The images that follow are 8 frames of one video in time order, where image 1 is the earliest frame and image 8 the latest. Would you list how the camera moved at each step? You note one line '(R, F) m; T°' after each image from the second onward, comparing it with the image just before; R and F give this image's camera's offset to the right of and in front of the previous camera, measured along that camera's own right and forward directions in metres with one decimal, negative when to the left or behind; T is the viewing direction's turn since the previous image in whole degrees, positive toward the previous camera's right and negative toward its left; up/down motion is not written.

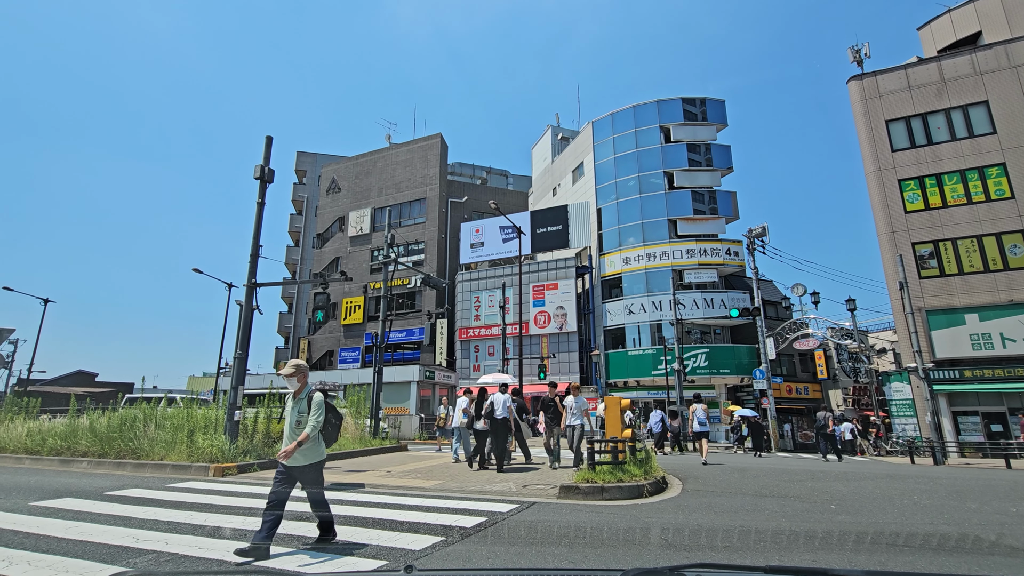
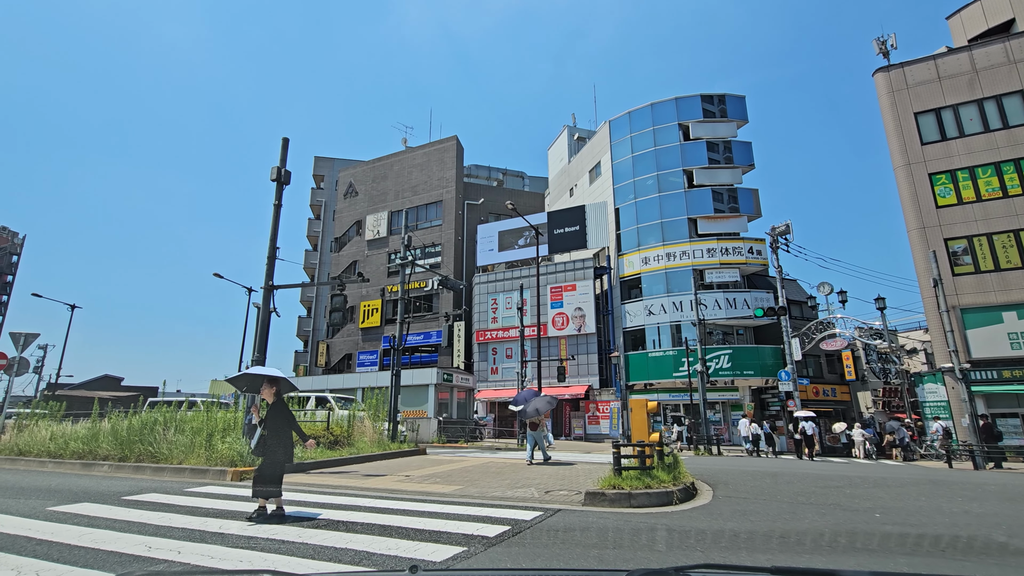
(-0.1, +0.3) m; -2°
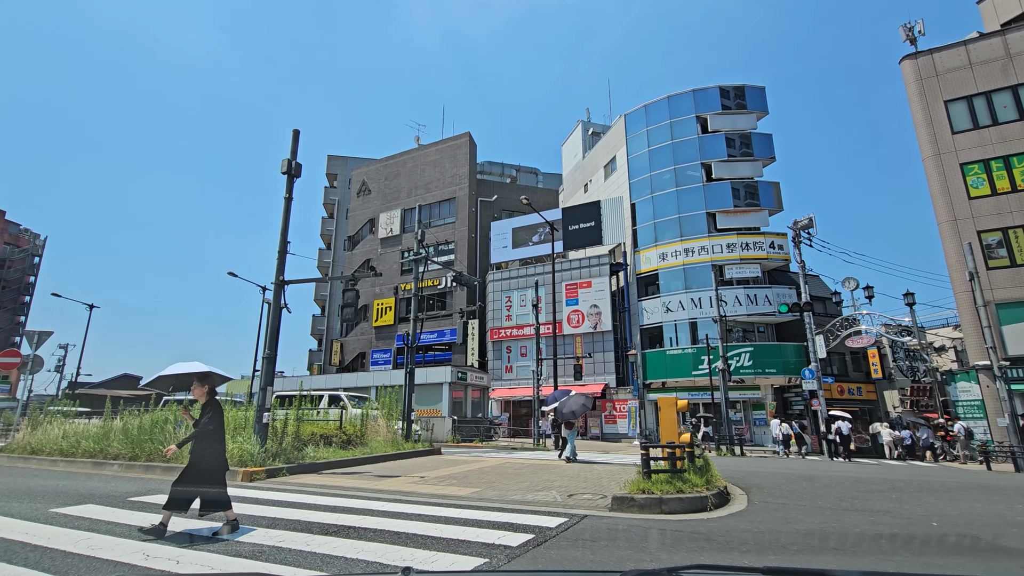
(-0.1, +0.4) m; -1°
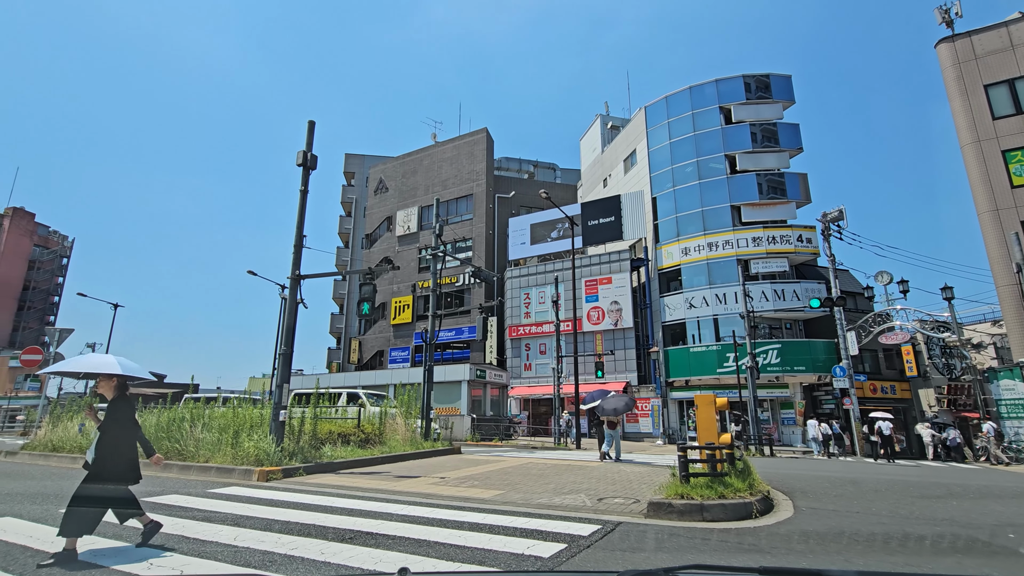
(-0.1, +0.4) m; -2°
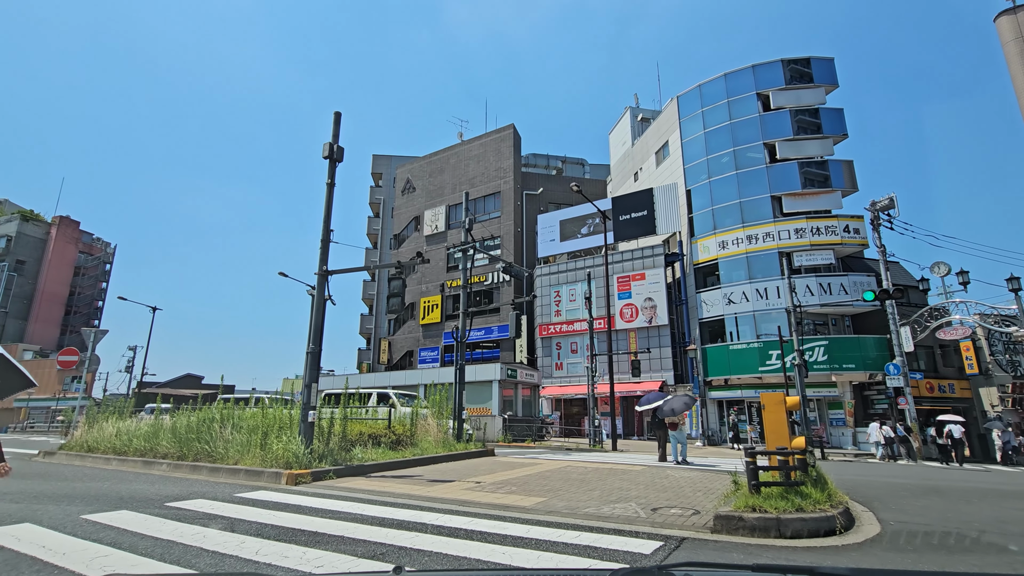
(-0.2, +0.6) m; -3°
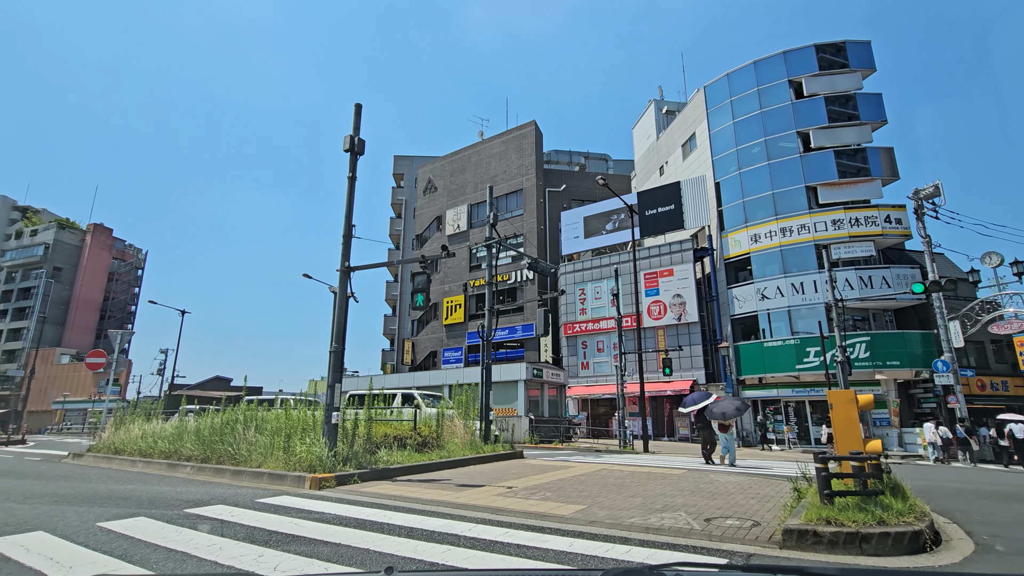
(-0.1, +0.5) m; -2°
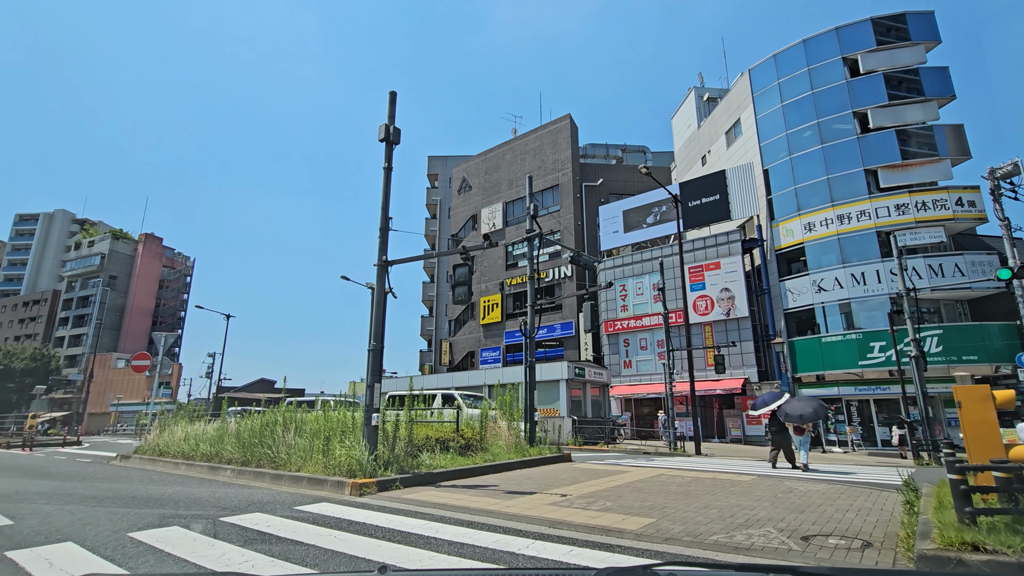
(-0.2, +0.6) m; -4°
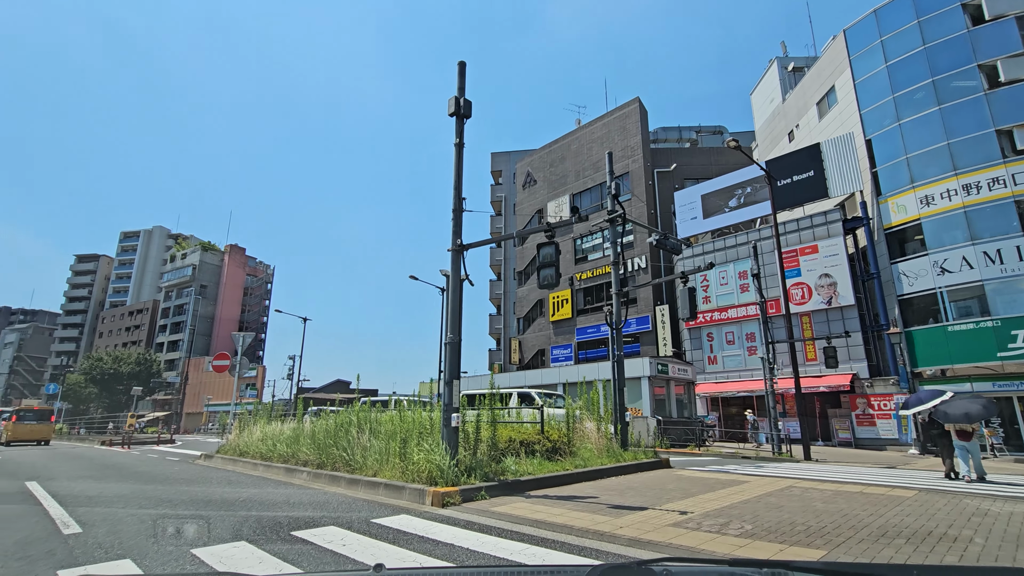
(-0.4, +1.1) m; -7°
